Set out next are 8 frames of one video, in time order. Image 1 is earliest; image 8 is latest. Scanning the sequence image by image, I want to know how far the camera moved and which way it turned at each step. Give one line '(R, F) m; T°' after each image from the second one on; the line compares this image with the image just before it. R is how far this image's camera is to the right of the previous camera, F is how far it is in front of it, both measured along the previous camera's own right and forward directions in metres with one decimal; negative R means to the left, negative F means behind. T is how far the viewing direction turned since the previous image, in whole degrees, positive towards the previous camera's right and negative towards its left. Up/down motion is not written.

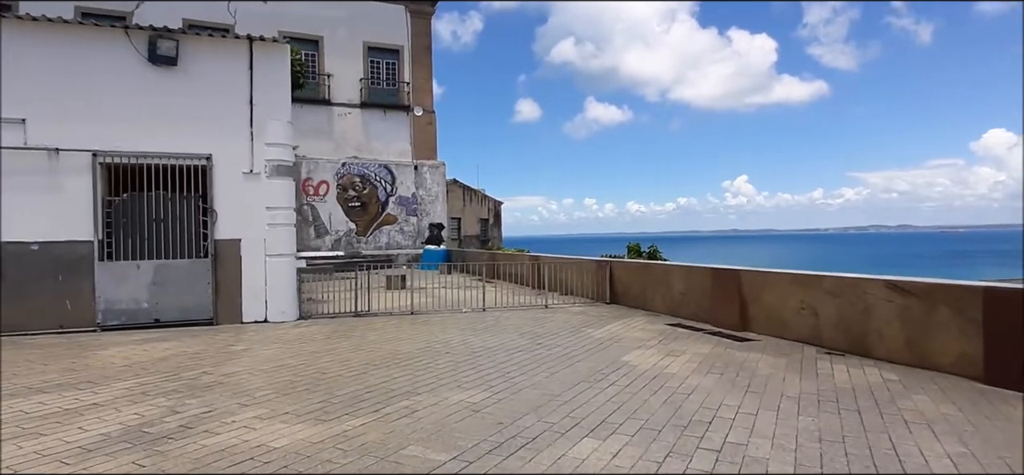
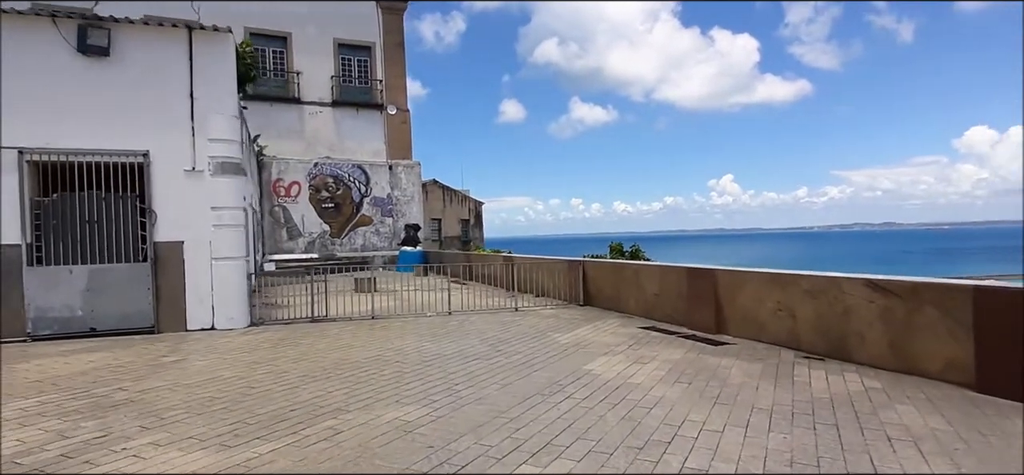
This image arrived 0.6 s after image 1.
(+0.3, +0.4) m; +1°
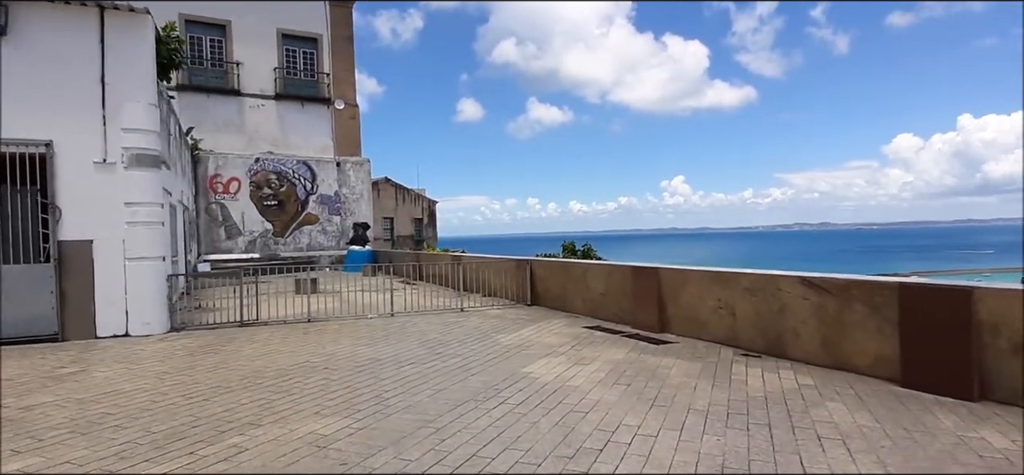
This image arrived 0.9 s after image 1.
(+0.2, +0.2) m; +4°
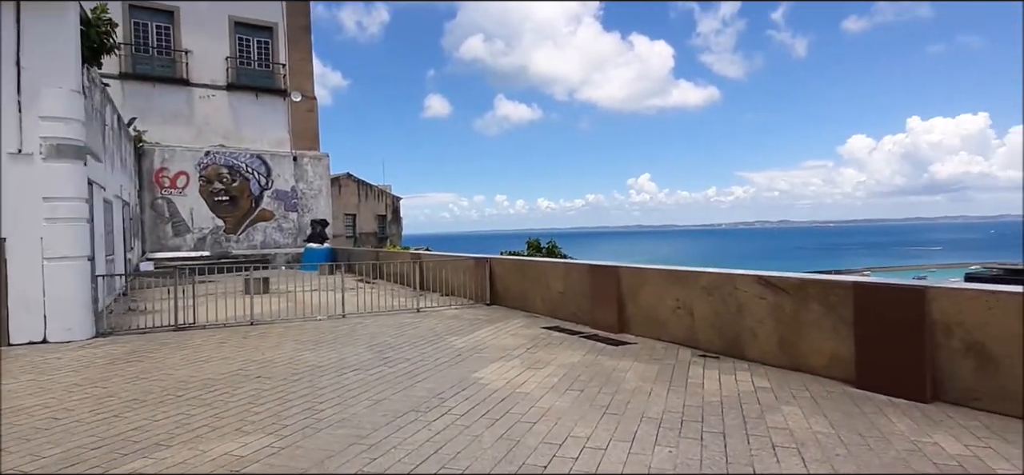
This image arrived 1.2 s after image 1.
(+0.2, +0.3) m; +3°
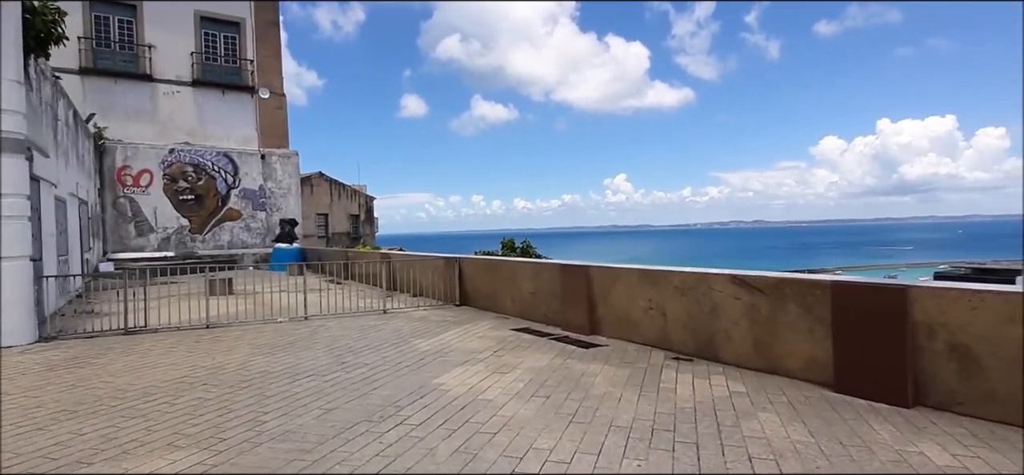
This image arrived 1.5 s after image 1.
(+0.1, +0.2) m; +2°
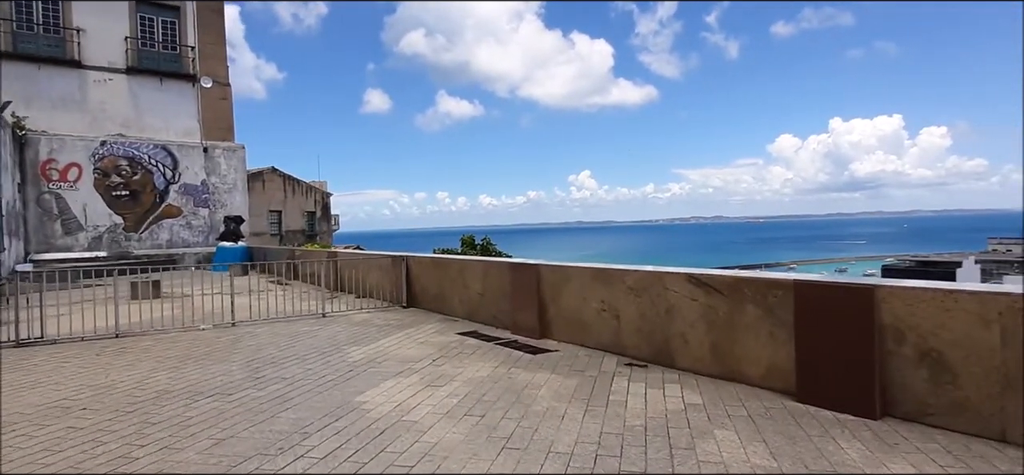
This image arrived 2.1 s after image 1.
(+0.2, +0.5) m; +4°
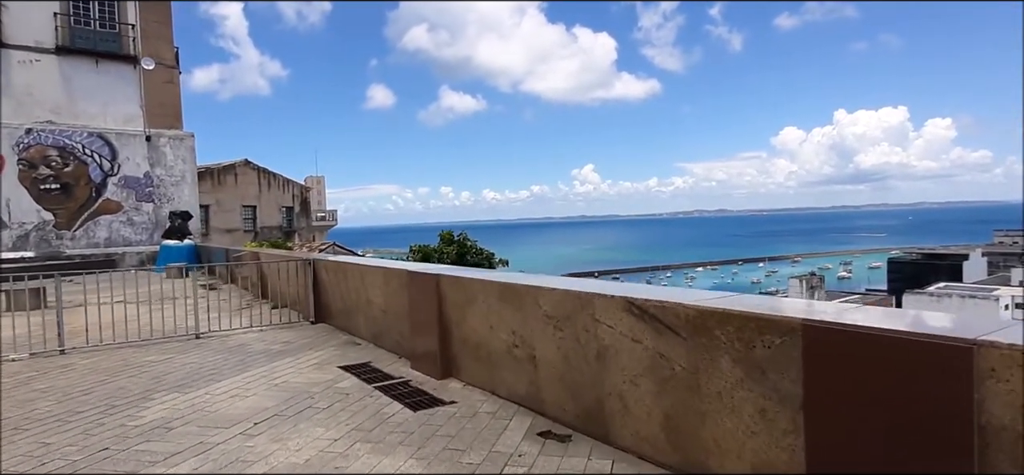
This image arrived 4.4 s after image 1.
(+0.8, +1.7) m; 0°
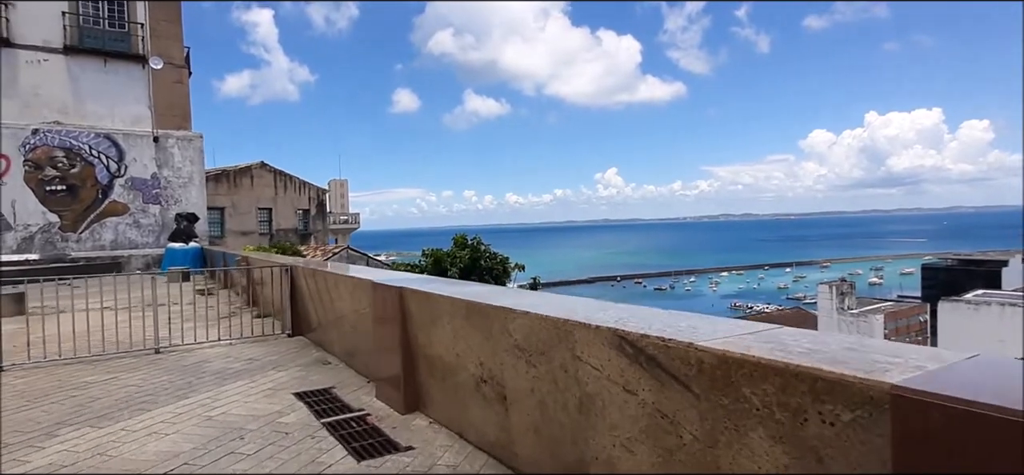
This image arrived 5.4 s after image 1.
(+0.3, +0.7) m; -2°
